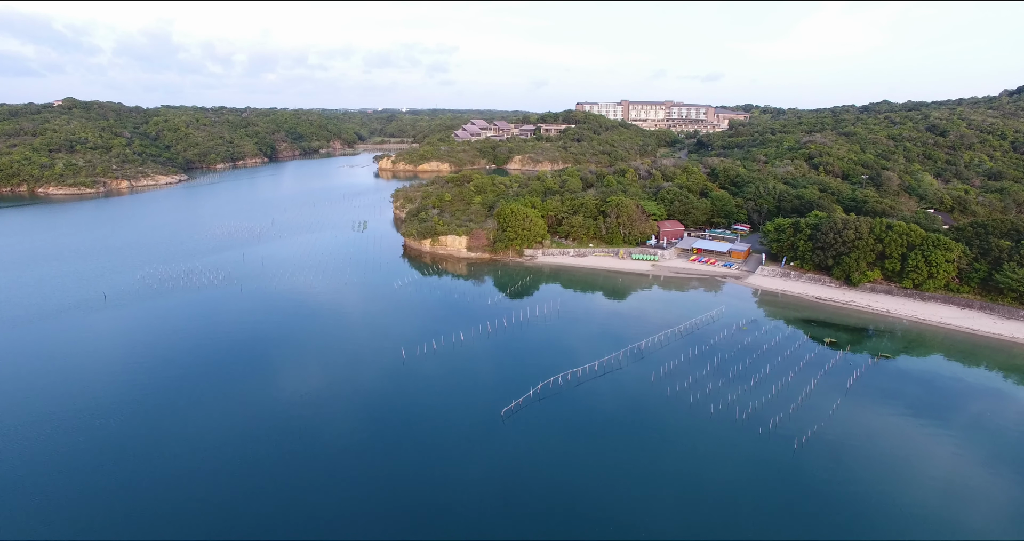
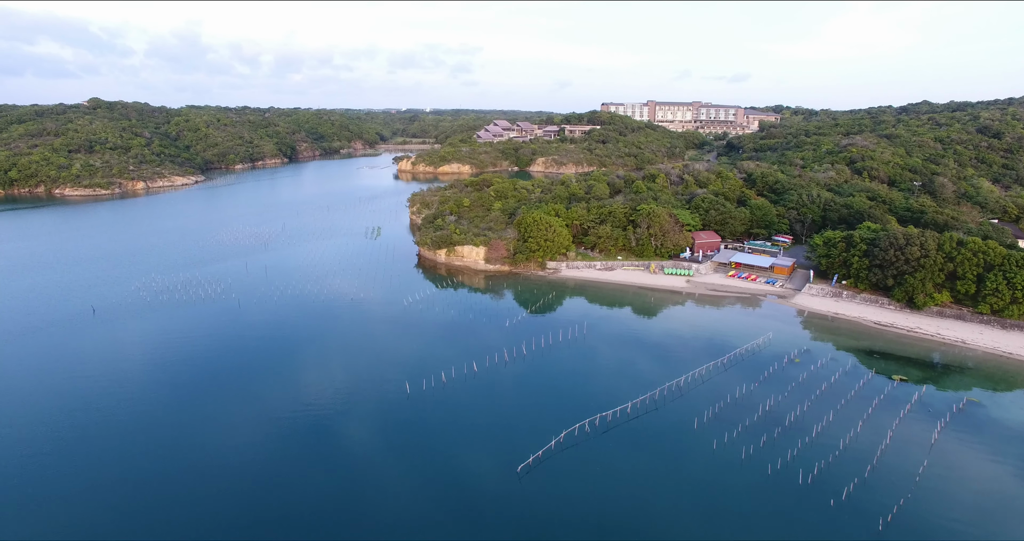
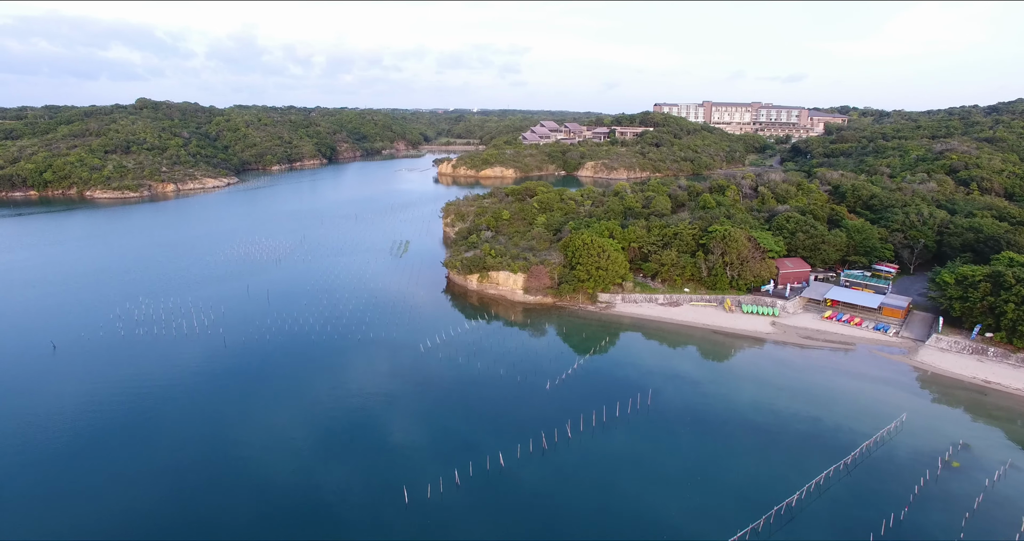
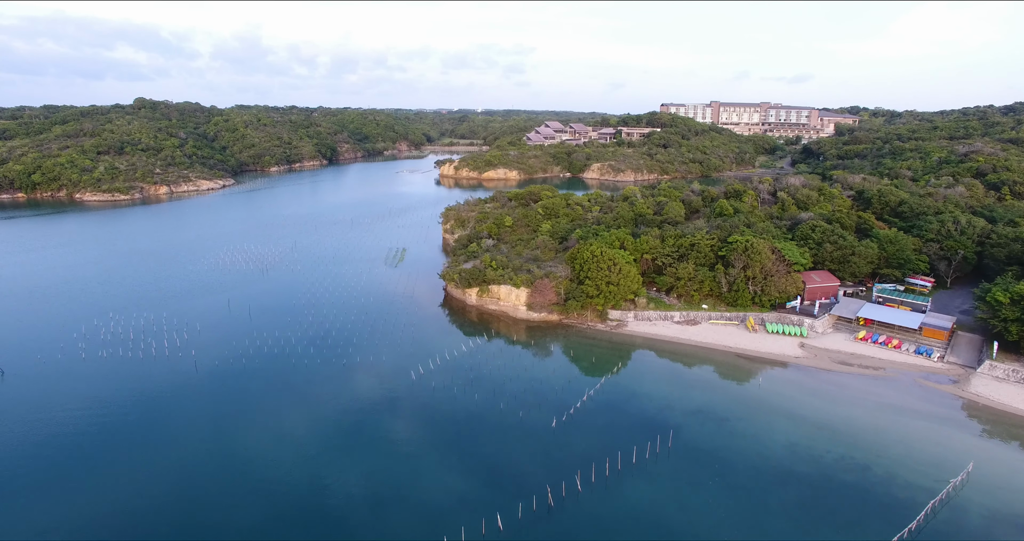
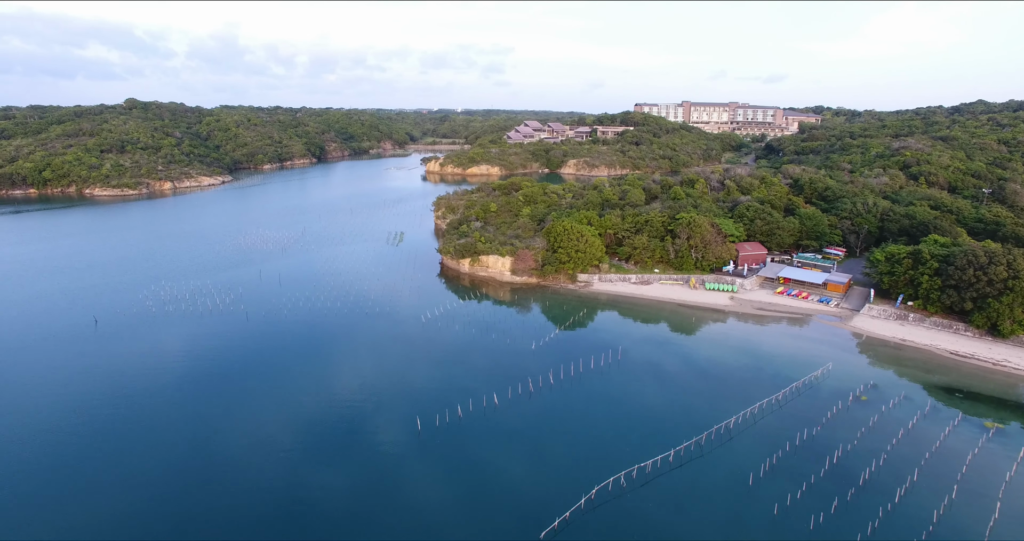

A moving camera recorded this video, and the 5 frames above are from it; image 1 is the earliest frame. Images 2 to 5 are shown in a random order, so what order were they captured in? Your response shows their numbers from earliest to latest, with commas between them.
2, 5, 3, 4
